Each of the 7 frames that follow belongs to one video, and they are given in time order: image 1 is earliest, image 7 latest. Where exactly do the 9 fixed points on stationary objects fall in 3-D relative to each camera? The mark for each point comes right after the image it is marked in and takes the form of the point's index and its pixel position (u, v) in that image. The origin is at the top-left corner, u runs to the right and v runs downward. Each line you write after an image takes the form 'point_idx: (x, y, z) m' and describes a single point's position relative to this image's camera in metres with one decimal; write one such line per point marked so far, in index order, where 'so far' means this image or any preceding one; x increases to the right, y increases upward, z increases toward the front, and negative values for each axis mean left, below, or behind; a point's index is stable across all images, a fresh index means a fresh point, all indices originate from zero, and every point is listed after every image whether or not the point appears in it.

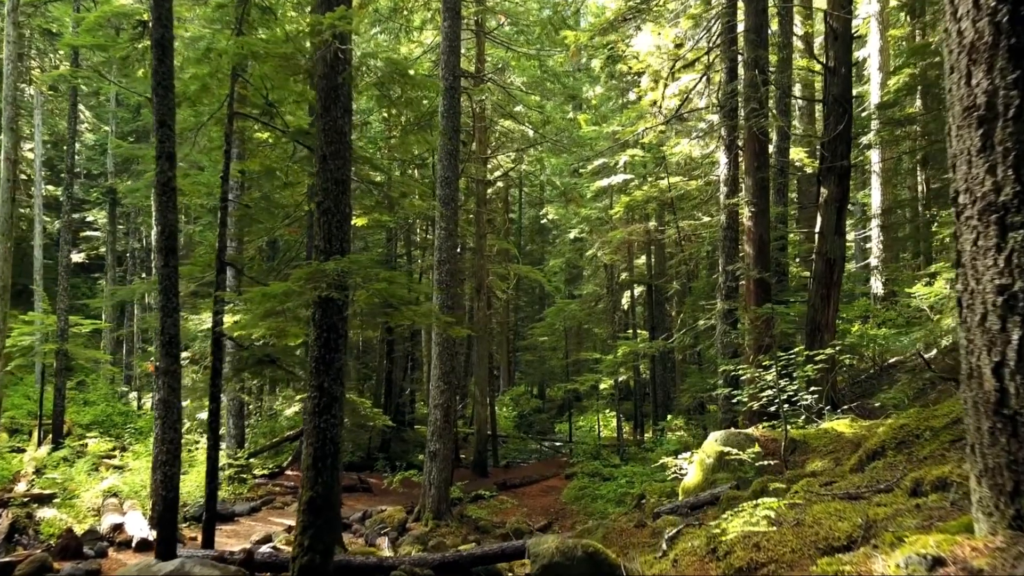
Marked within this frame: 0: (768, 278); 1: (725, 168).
0: (+3.4, +0.1, +10.3) m
1: (+3.2, +1.8, +11.5) m
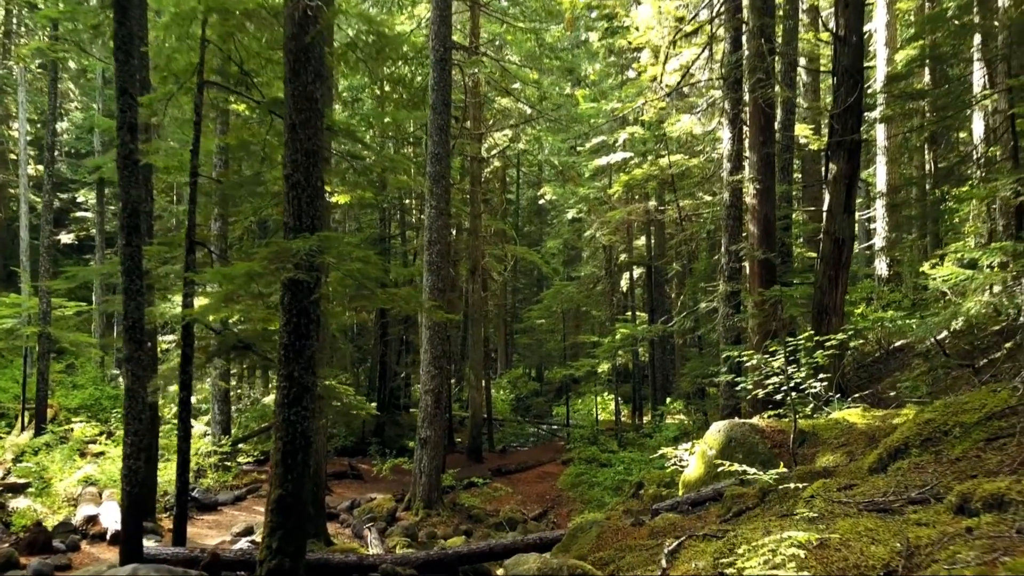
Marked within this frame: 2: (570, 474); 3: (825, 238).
0: (+3.3, +0.4, +9.8) m
1: (+3.1, +2.1, +11.0) m
2: (+1.1, -3.6, +14.9) m
3: (+3.9, +0.6, +9.8) m
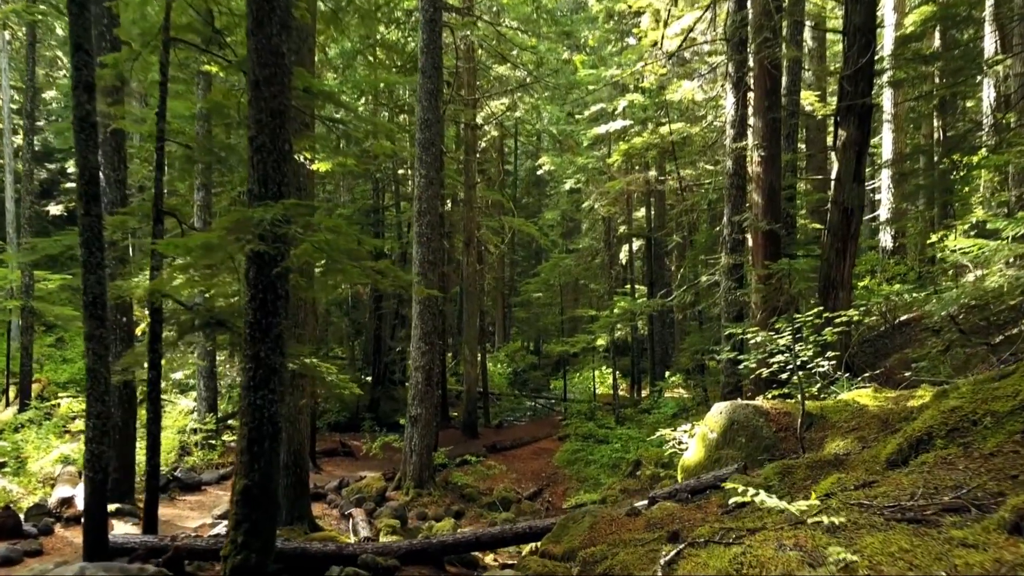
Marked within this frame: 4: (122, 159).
0: (+3.2, +0.7, +9.4) m
1: (+3.0, +2.4, +10.4) m
2: (+1.0, -3.1, +14.6) m
3: (+3.8, +1.0, +9.3) m
4: (-4.6, +1.5, +9.2) m
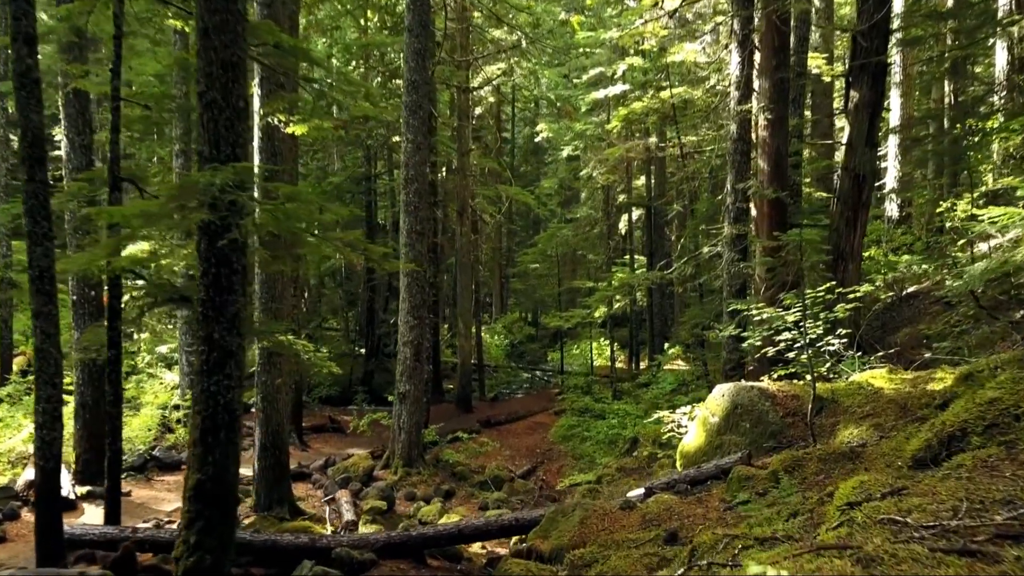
0: (+3.1, +1.0, +8.8) m
1: (+2.9, +2.8, +9.8) m
2: (+0.9, -2.5, +14.2) m
3: (+3.7, +1.3, +8.8) m
4: (-4.7, +1.8, +8.6) m
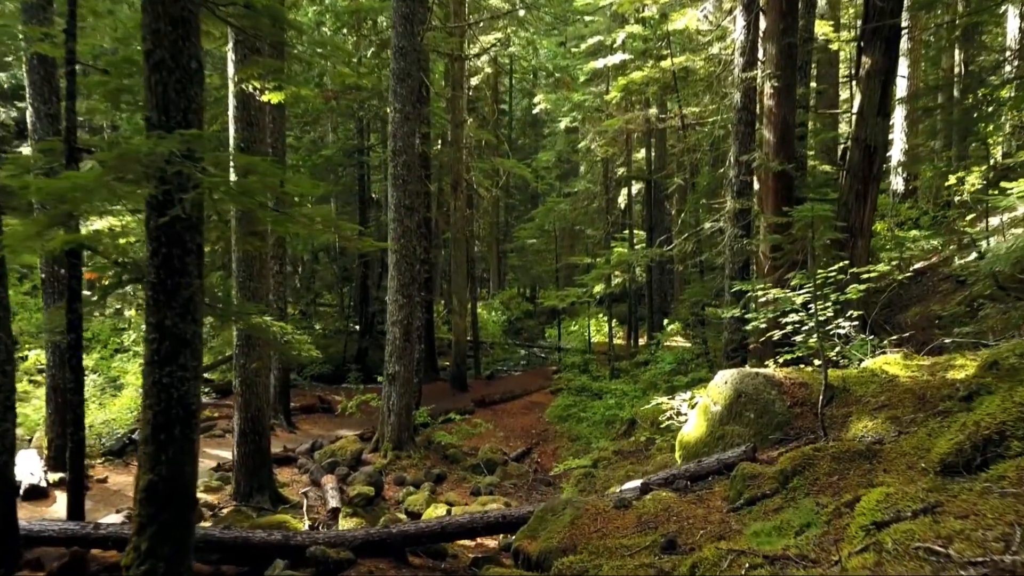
0: (+3.0, +1.3, +8.4) m
1: (+2.8, +3.1, +9.3) m
2: (+0.8, -2.1, +13.9) m
3: (+3.7, +1.5, +8.3) m
4: (-4.8, +2.1, +8.1) m
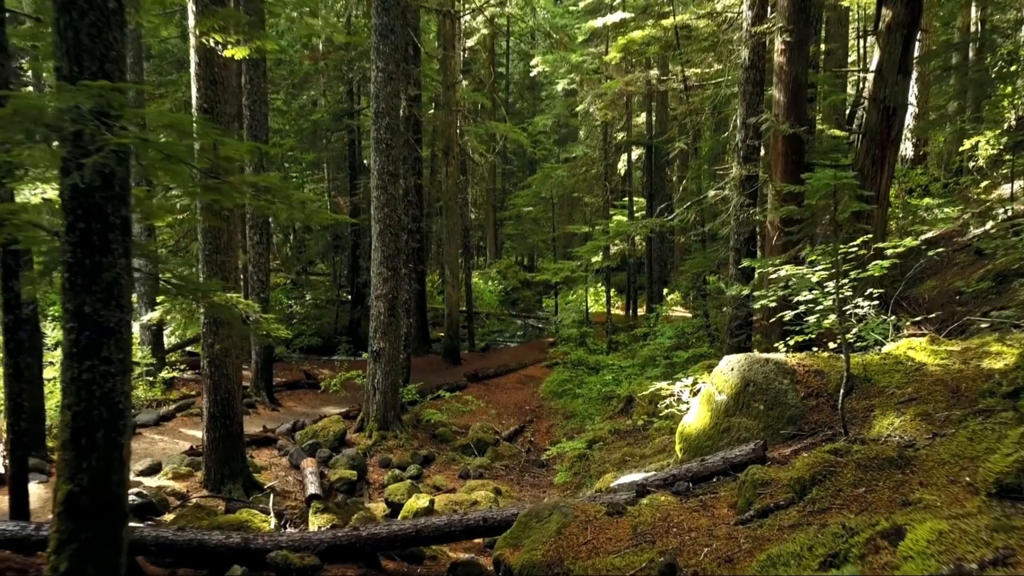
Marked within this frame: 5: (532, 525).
0: (+2.9, +1.5, +7.8) m
1: (+2.7, +3.4, +8.6) m
2: (+0.7, -1.6, +13.4) m
3: (+3.5, +1.8, +7.7) m
4: (-4.9, +2.3, +7.4) m
5: (+0.1, -1.3, +4.2) m
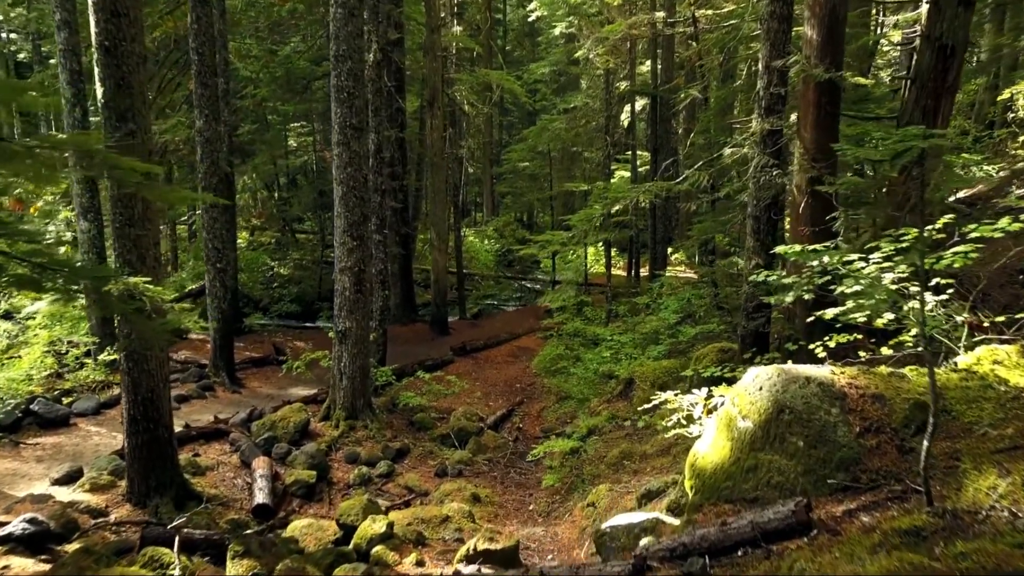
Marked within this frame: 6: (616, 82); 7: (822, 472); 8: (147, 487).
0: (+2.7, +1.7, +6.4) m
1: (+2.5, +3.6, +7.2) m
2: (+0.5, -1.1, +12.2) m
3: (+3.4, +2.0, +6.3) m
4: (-5.1, +2.5, +6.1) m
5: (-0.1, -1.3, +3.0) m
6: (+2.5, +5.0, +18.6) m
7: (+1.4, -0.8, +3.4) m
8: (-2.9, -1.6, +6.2) m
